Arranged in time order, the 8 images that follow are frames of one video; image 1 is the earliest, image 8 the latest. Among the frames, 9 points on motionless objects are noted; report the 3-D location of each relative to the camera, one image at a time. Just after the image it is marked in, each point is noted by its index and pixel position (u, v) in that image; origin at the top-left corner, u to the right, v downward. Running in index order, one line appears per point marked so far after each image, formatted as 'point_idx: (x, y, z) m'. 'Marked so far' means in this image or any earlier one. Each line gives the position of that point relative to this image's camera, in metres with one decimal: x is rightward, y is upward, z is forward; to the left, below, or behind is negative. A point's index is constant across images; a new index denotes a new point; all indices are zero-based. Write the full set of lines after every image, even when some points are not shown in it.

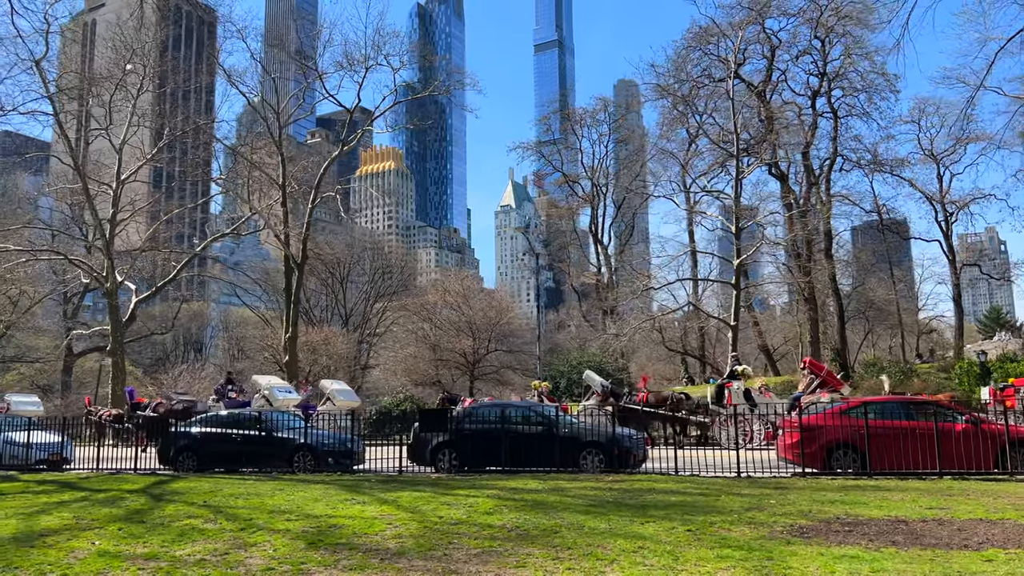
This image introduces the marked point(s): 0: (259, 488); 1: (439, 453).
0: (-2.9, -2.3, +9.4) m
1: (-1.0, -2.4, +11.8) m
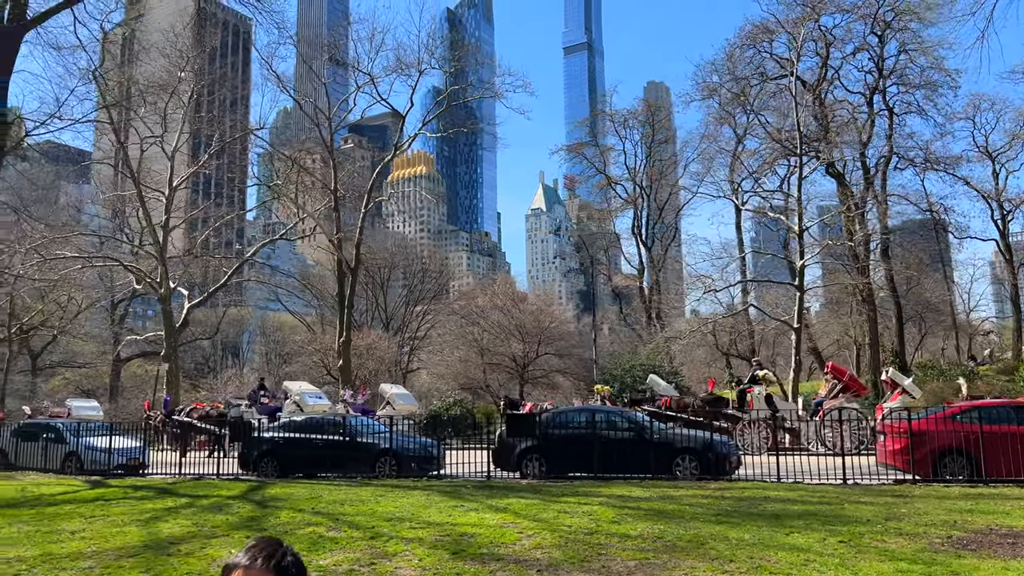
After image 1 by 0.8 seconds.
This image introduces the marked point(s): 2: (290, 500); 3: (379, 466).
0: (-1.7, -2.3, +9.3) m
1: (+0.2, -2.4, +11.6) m
2: (-2.4, -2.3, +8.9) m
3: (-2.0, -2.7, +12.3) m
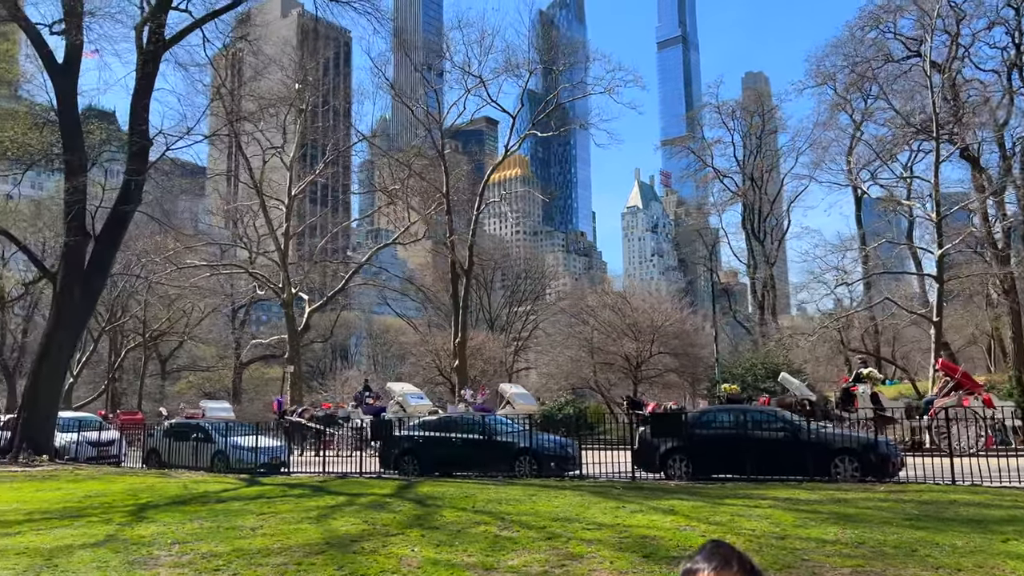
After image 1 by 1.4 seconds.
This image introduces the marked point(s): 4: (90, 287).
0: (0.0, -2.3, +9.2) m
1: (+2.2, -2.4, +11.3) m
2: (-0.7, -2.3, +8.9) m
3: (+0.1, -2.7, +12.3) m
4: (-9.2, +0.1, +17.9) m
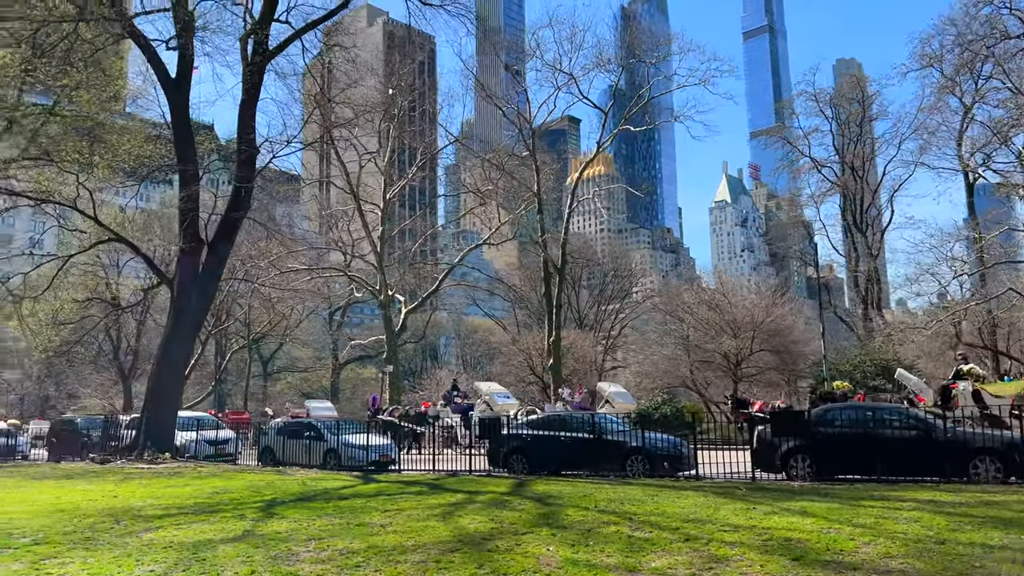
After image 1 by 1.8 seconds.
0: (+1.3, -2.3, +9.1) m
1: (+3.7, -2.3, +10.9) m
2: (+0.6, -2.3, +8.8) m
3: (+1.7, -2.6, +12.1) m
4: (-7.0, 0.0, +18.6) m
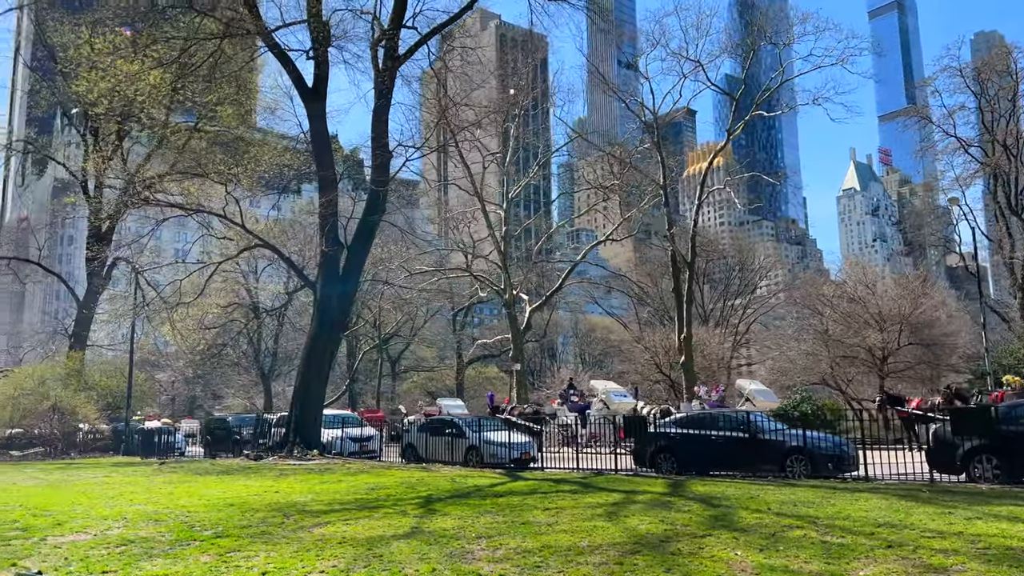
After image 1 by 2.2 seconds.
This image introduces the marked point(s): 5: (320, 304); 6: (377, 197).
0: (+3.0, -2.2, +8.5) m
1: (+5.7, -2.1, +10.0) m
2: (+2.3, -2.2, +8.4) m
3: (+3.9, -2.5, +11.5) m
4: (-3.9, -0.1, +19.1) m
5: (-4.5, -0.4, +19.0) m
6: (-3.2, +2.2, +19.4) m
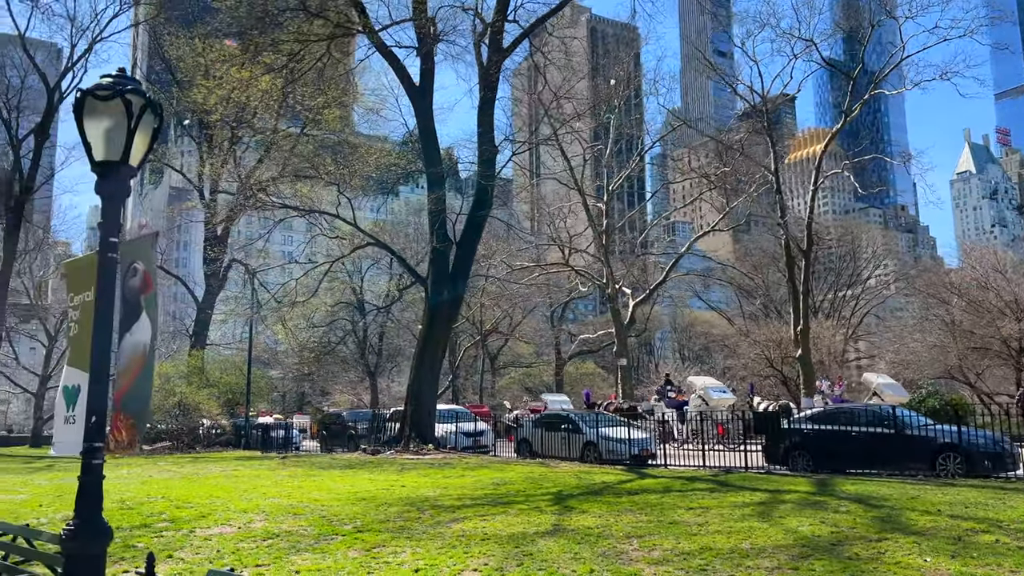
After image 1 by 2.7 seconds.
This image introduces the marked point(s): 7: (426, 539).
0: (+4.4, -2.0, +7.8) m
1: (+7.2, -1.9, +9.0) m
2: (+3.6, -2.0, +7.7) m
3: (+5.6, -2.3, +10.6) m
4: (-1.3, 0.0, +19.2) m
5: (-1.9, -0.3, +19.0) m
6: (-0.7, +2.3, +19.3) m
7: (-0.7, -2.1, +6.7) m
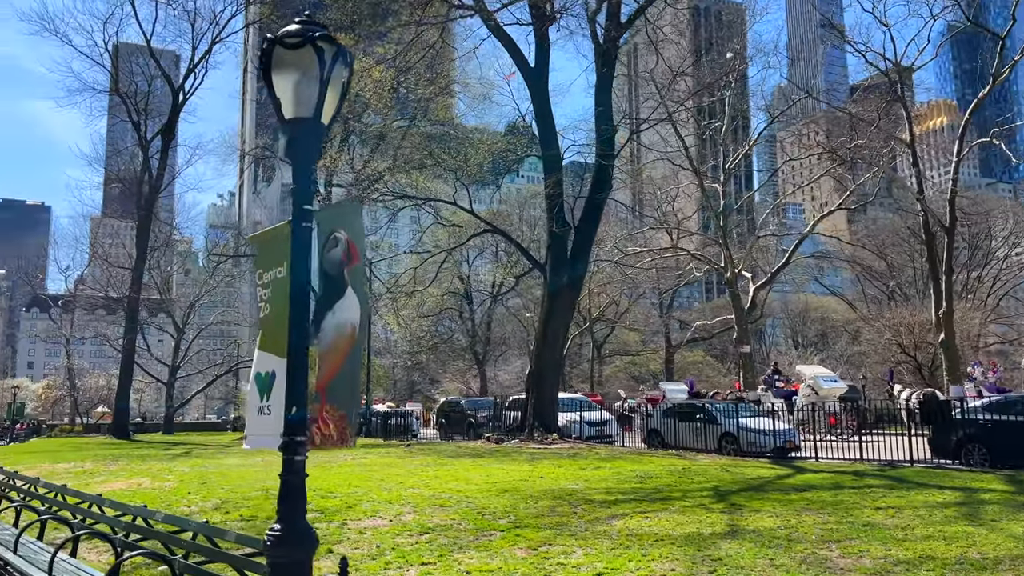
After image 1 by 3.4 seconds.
0: (+5.8, -1.7, +6.7) m
1: (+8.7, -1.6, +7.5) m
2: (+5.0, -1.8, +6.7) m
3: (+7.3, -2.0, +9.4) m
4: (+1.5, +0.4, +18.6) m
5: (+0.9, 0.0, +18.6) m
6: (+2.1, +2.6, +18.7) m
7: (+0.6, -1.9, +6.2) m
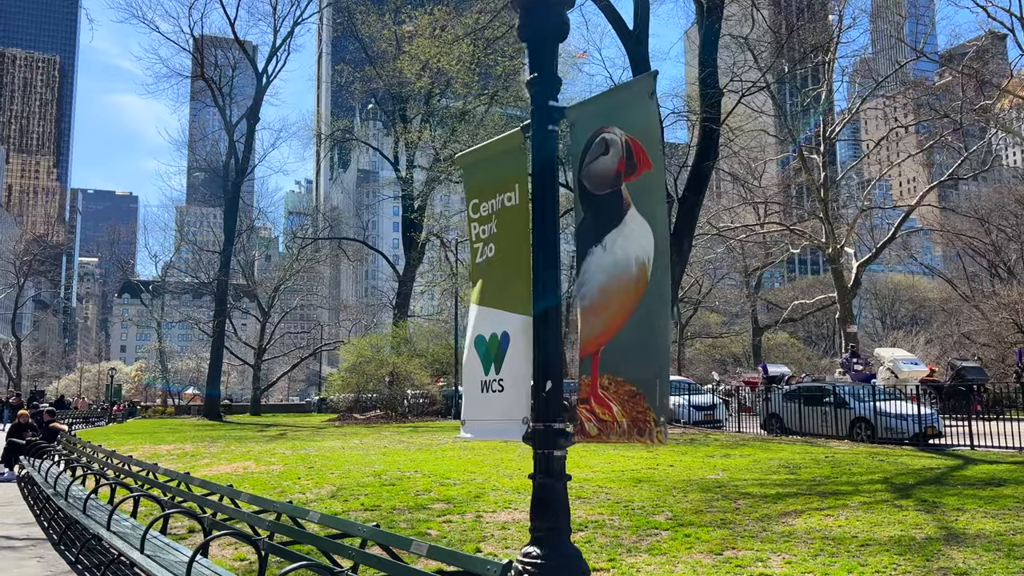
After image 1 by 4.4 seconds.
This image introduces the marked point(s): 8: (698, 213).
0: (+7.0, -1.4, +5.4) m
1: (+9.9, -1.2, +5.9) m
2: (+6.2, -1.5, +5.5) m
3: (+8.7, -1.6, +7.9) m
4: (+3.6, +0.9, +17.6) m
5: (+3.1, +0.6, +17.6) m
6: (+4.2, +3.2, +17.5) m
7: (+1.7, -1.6, +5.3) m
8: (+4.0, +1.6, +17.7) m
